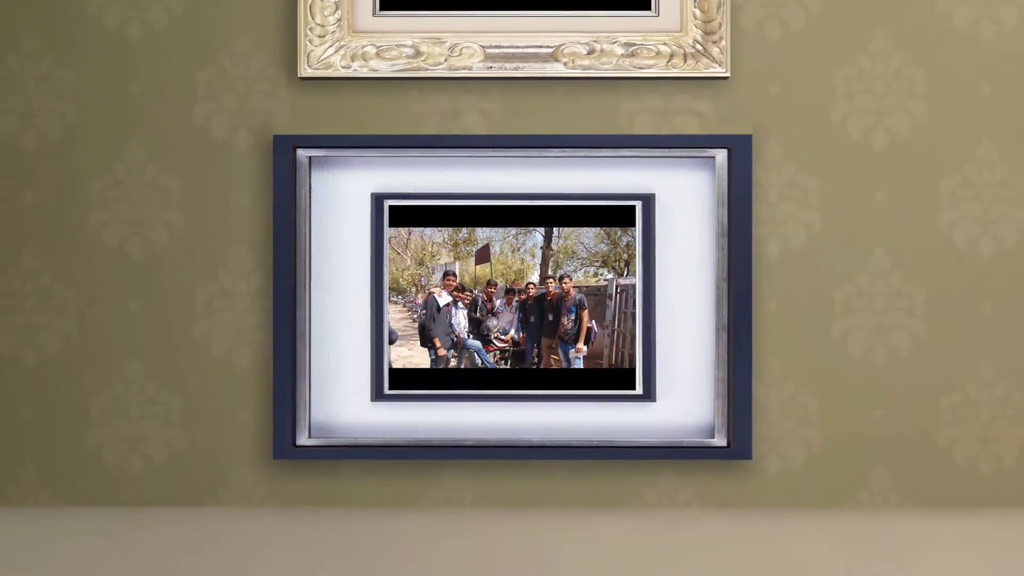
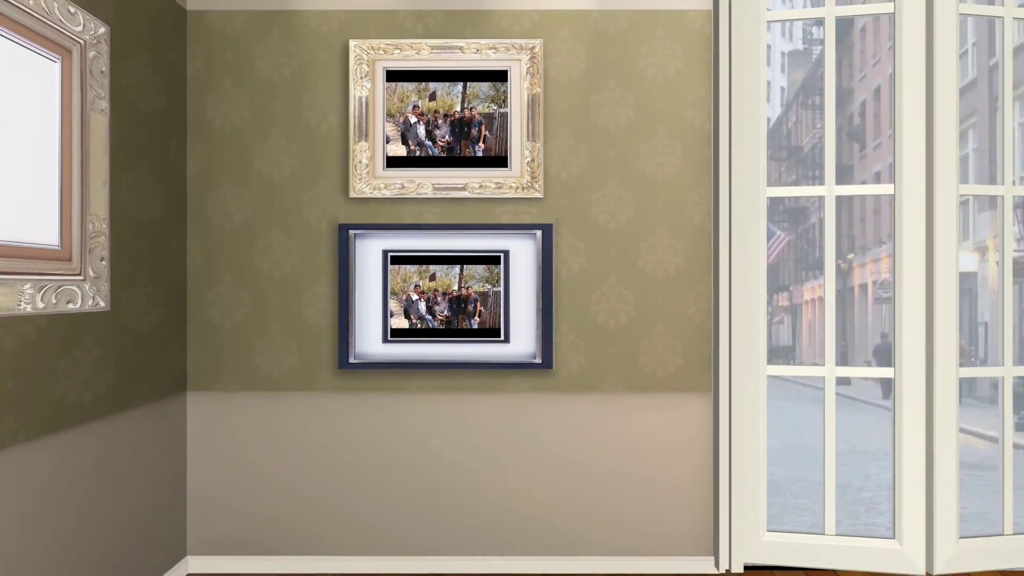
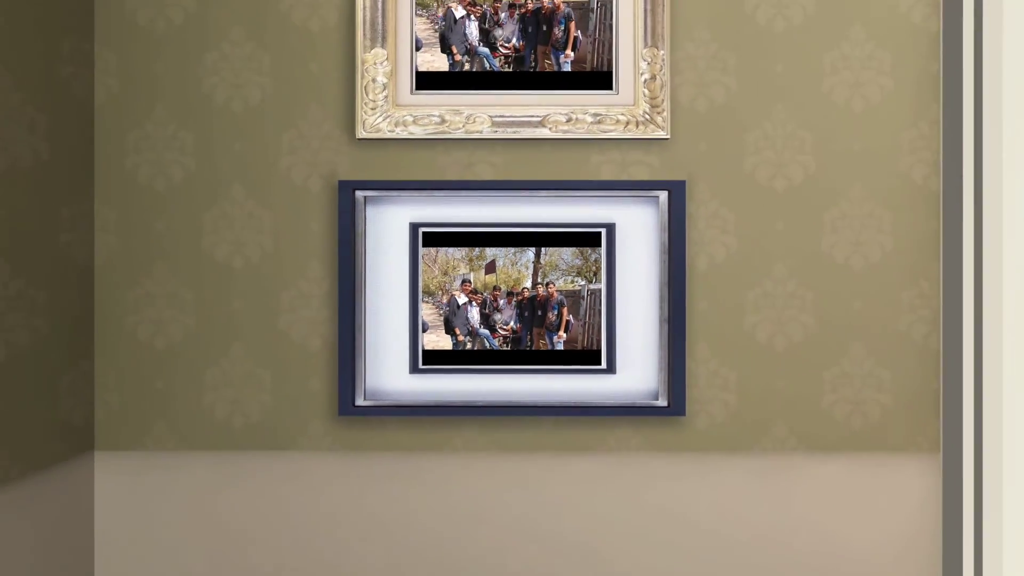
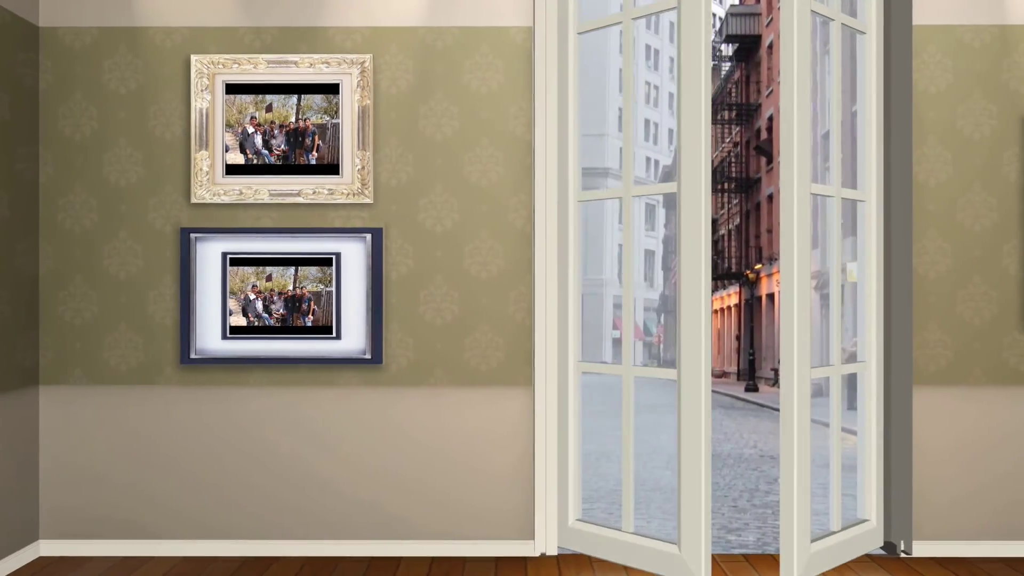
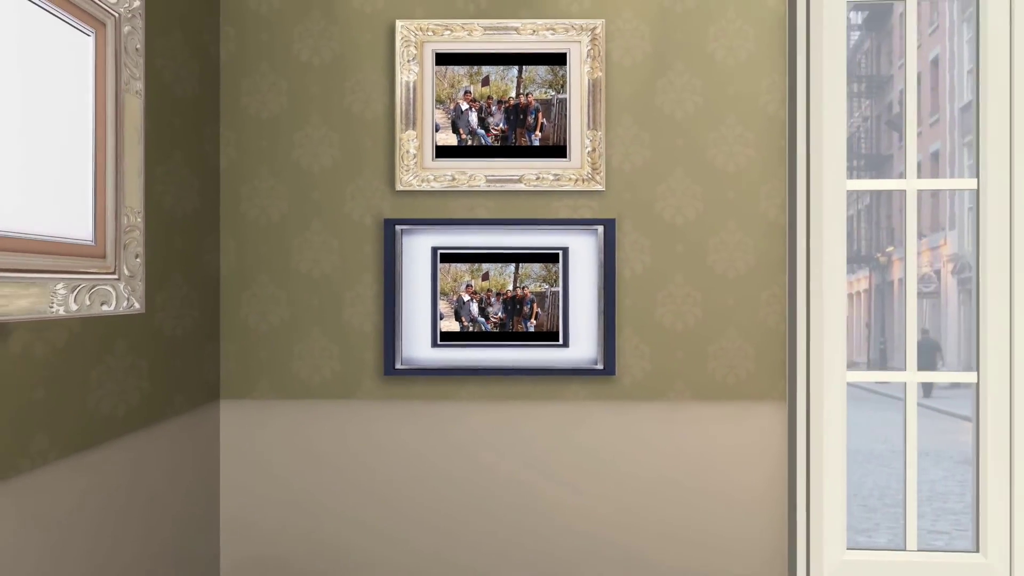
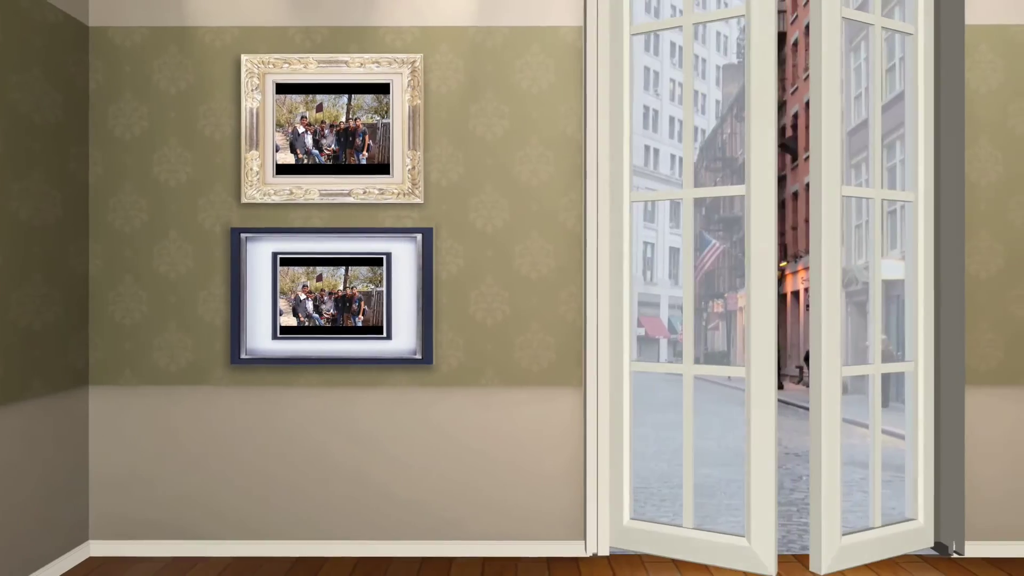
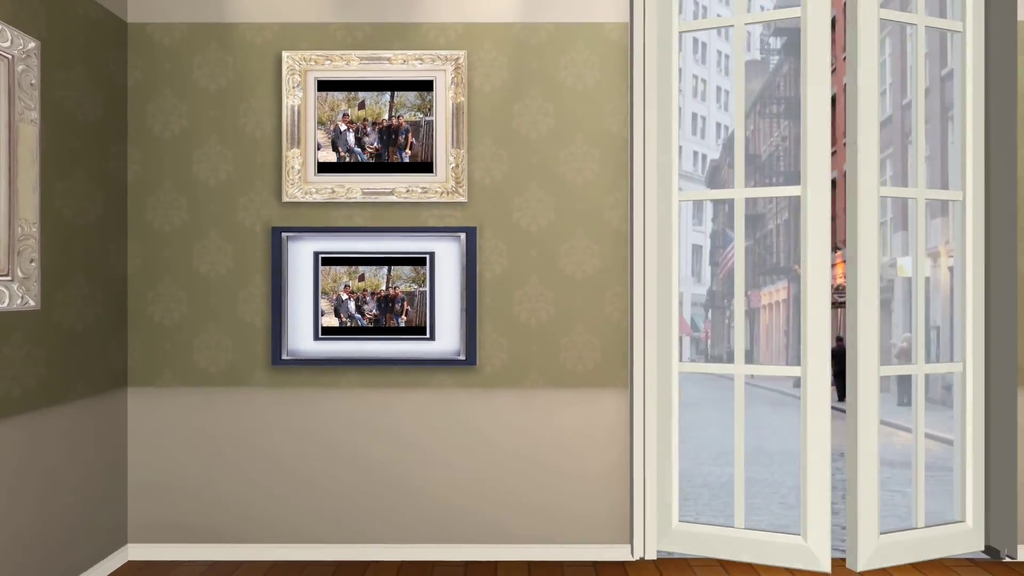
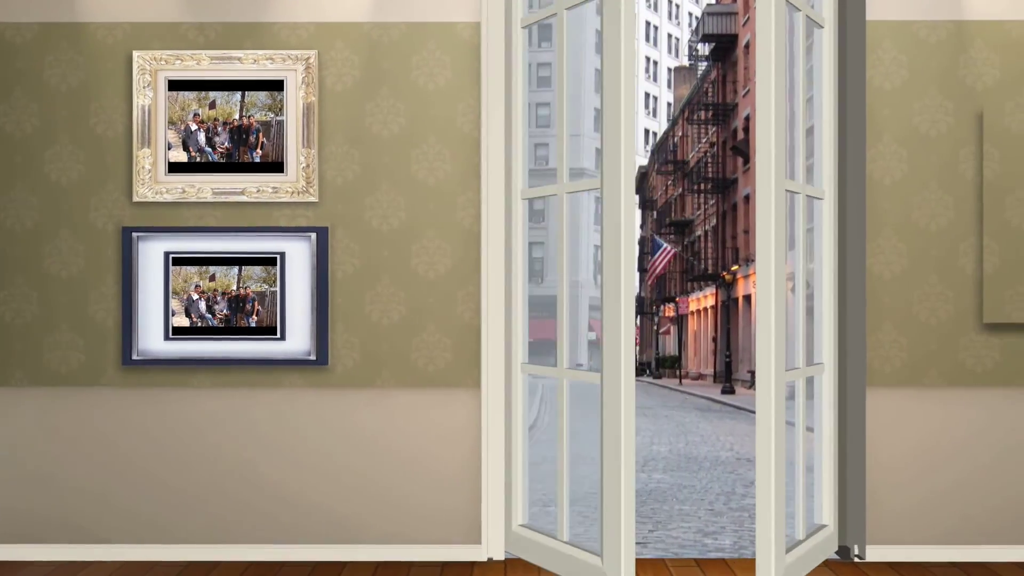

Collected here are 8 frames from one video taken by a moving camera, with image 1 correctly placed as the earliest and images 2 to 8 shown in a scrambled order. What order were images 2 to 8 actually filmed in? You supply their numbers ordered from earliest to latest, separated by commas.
3, 5, 2, 7, 6, 4, 8
